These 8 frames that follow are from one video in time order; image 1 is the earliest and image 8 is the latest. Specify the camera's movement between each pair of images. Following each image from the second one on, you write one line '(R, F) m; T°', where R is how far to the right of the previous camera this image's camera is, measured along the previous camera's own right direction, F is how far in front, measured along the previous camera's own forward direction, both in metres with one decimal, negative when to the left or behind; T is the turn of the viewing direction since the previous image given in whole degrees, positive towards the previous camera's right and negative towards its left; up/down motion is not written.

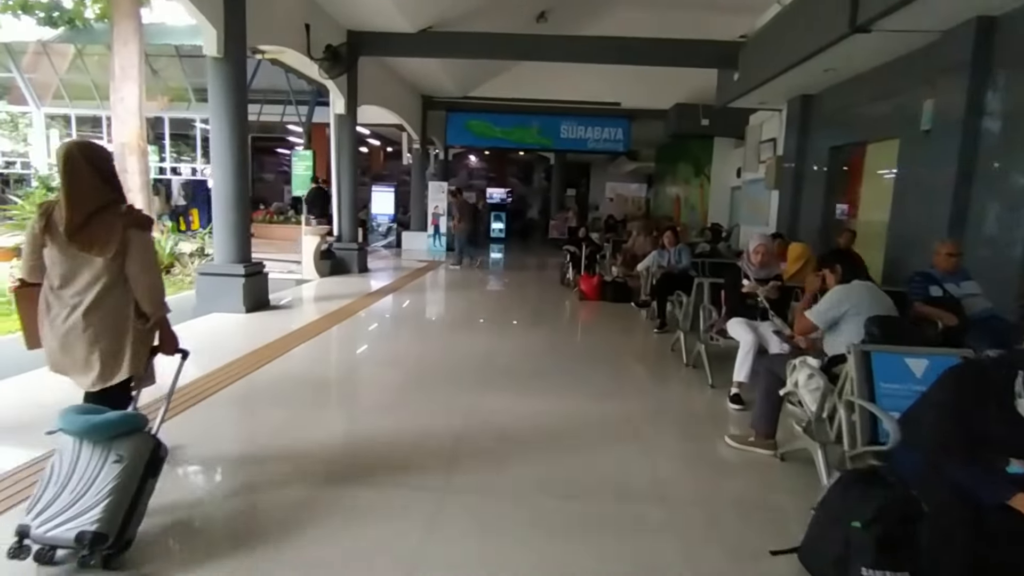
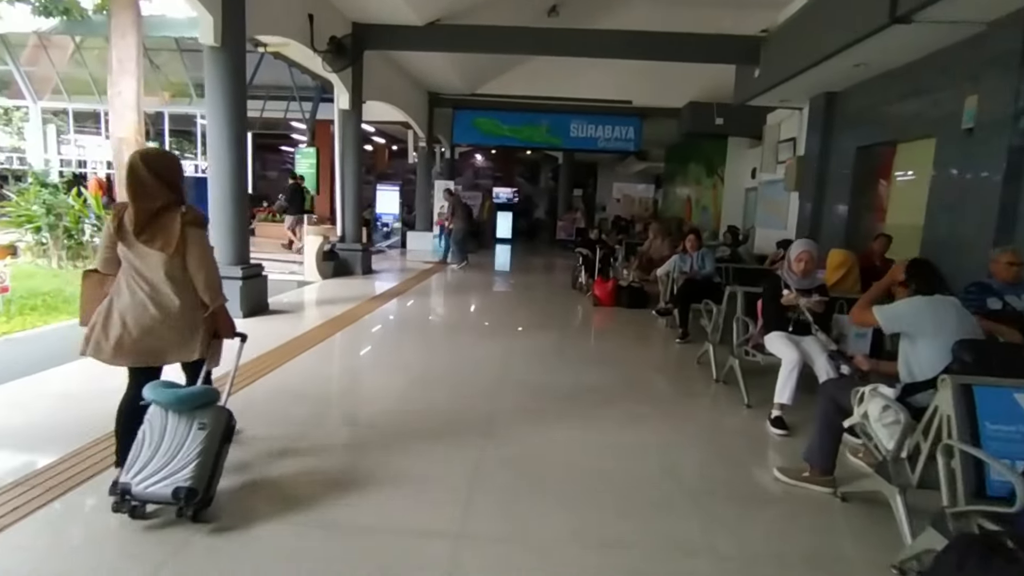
(-0.1, +0.3) m; 0°
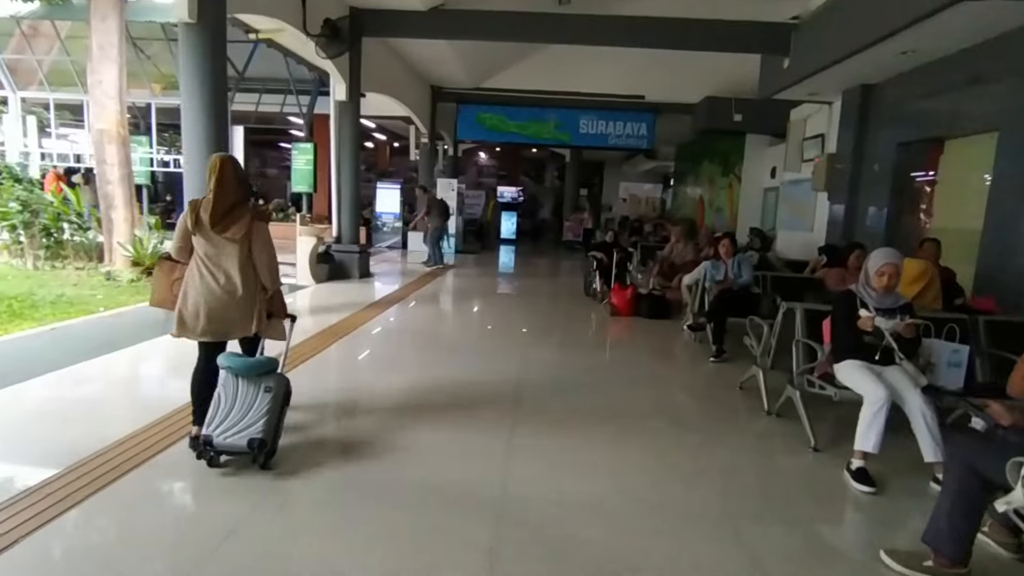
(-0.1, +0.6) m; 0°
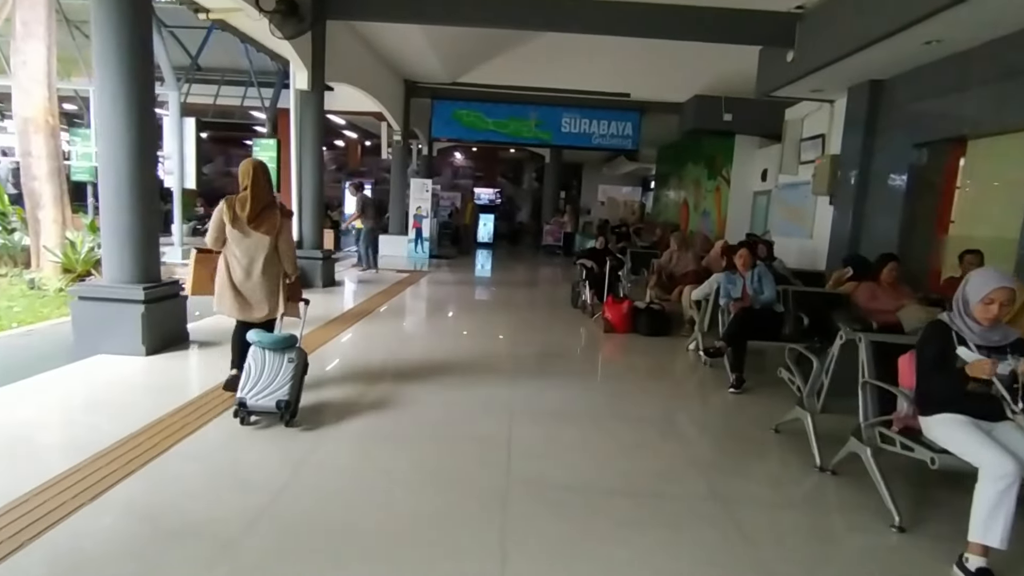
(-0.1, +0.7) m; +2°
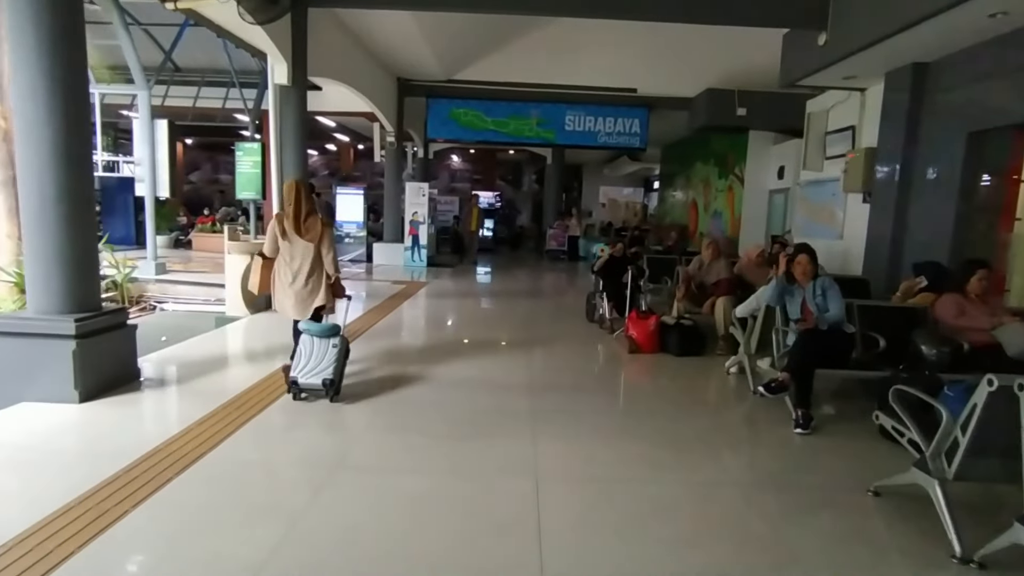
(-0.1, +0.7) m; 0°
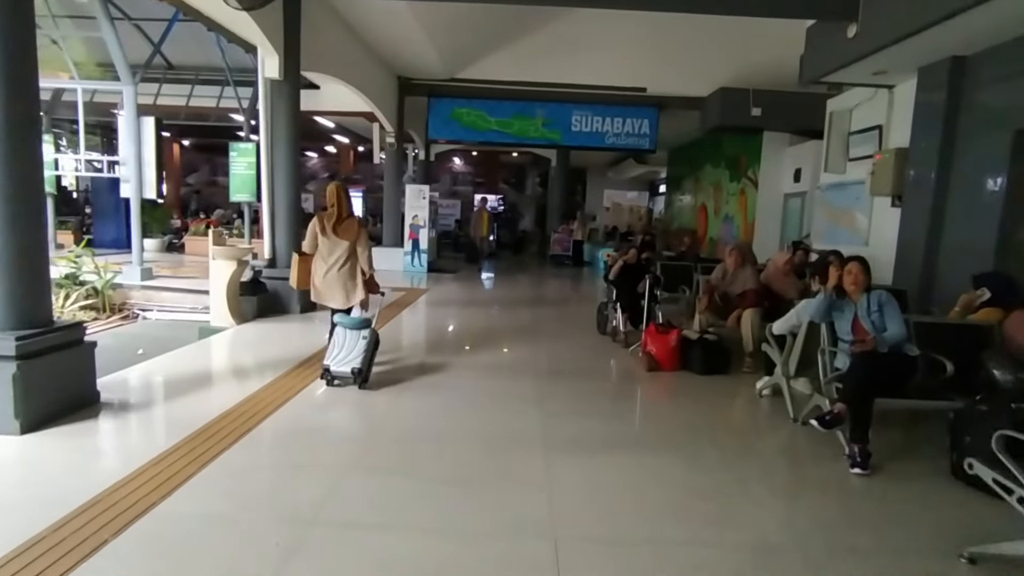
(0.0, +0.4) m; 0°
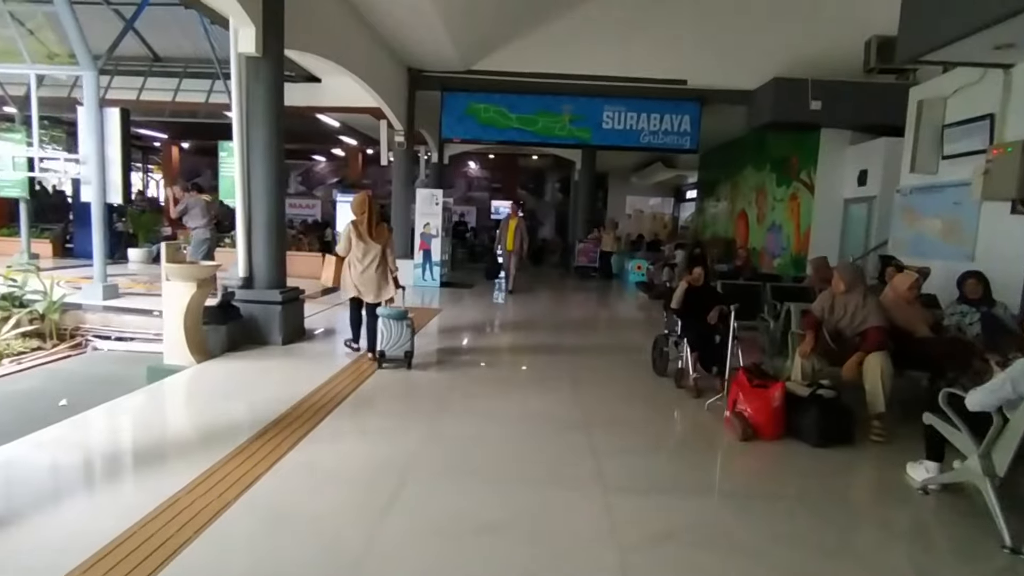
(-0.2, +1.2) m; -1°
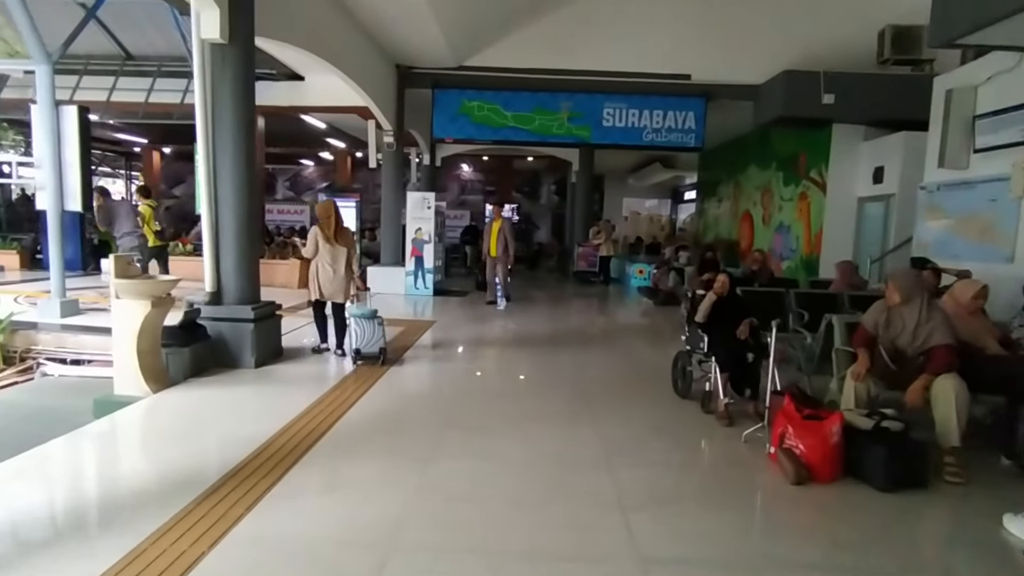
(-0.1, +0.6) m; +1°
